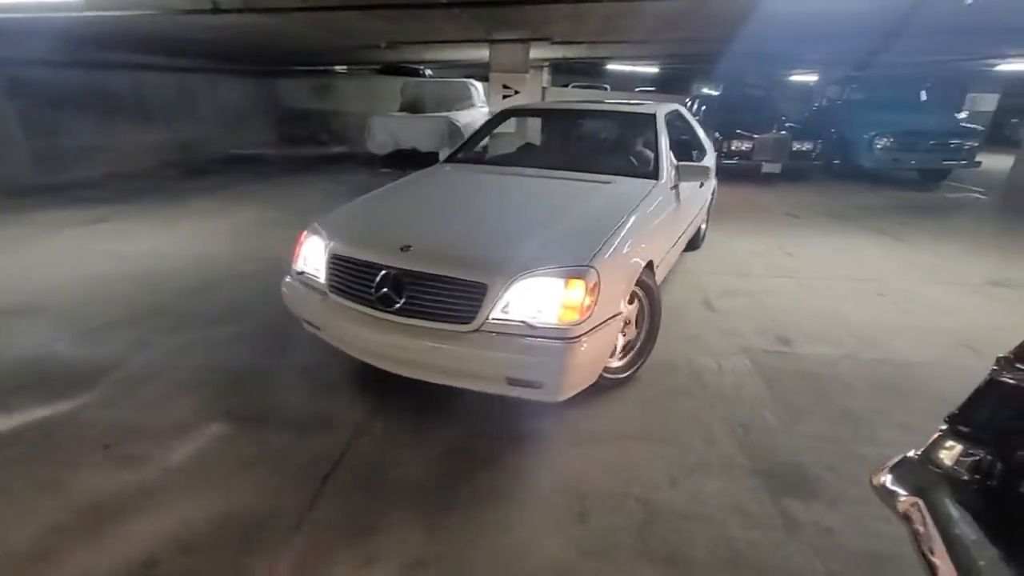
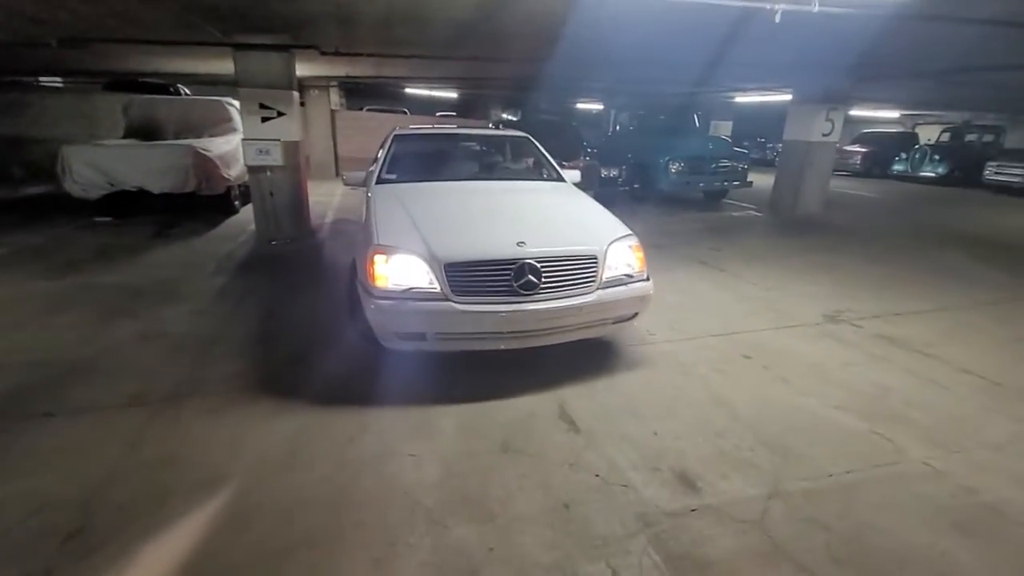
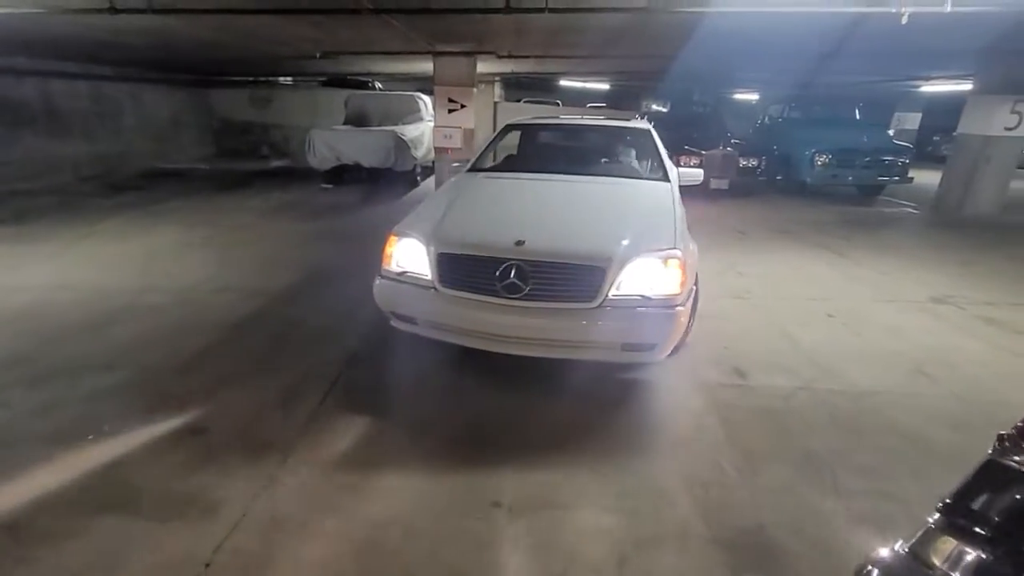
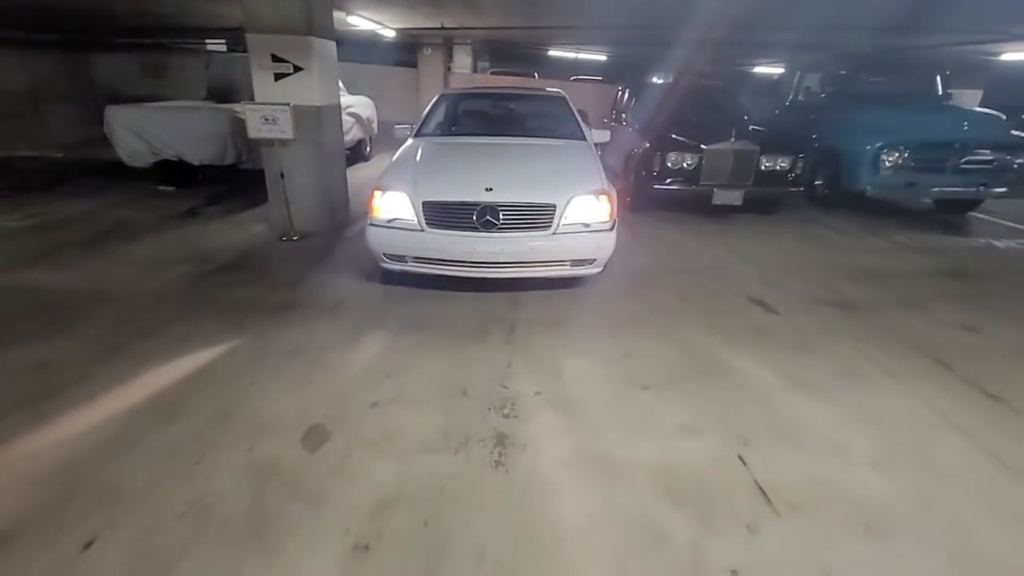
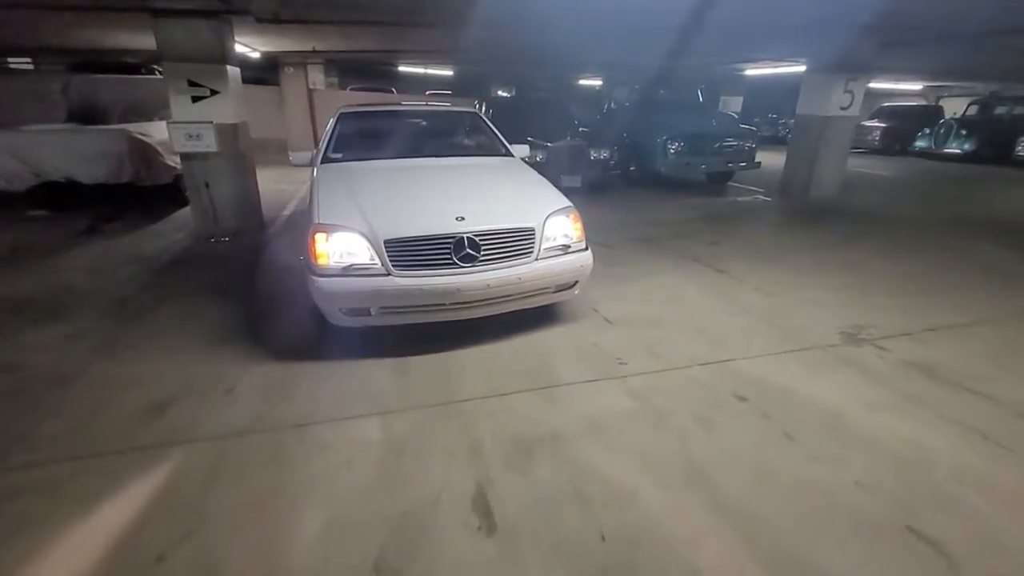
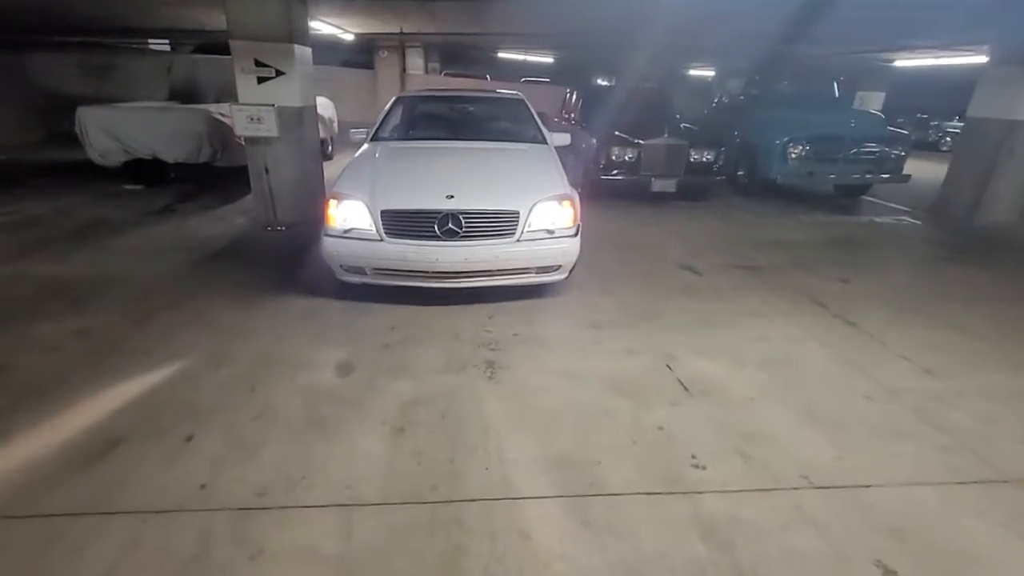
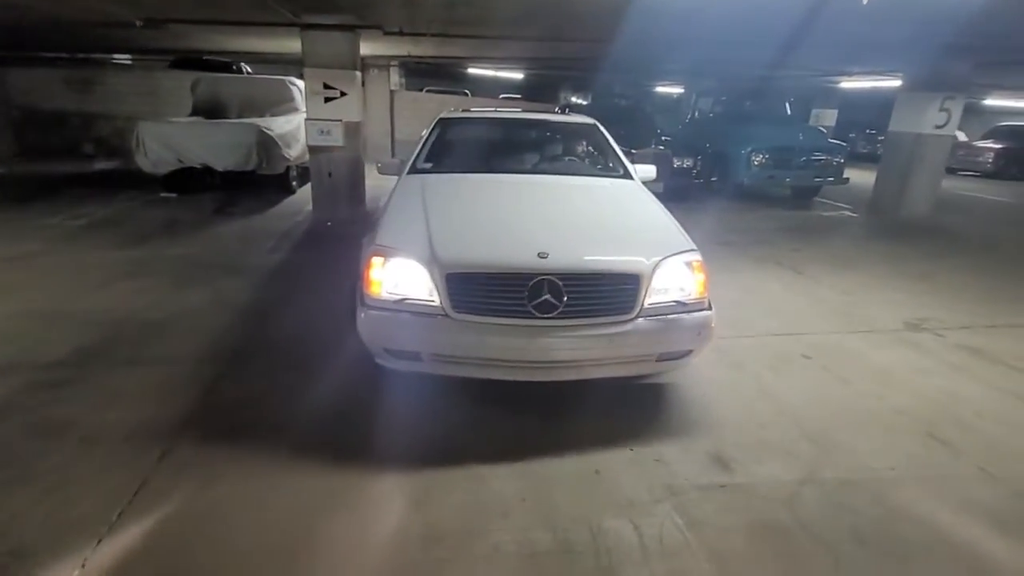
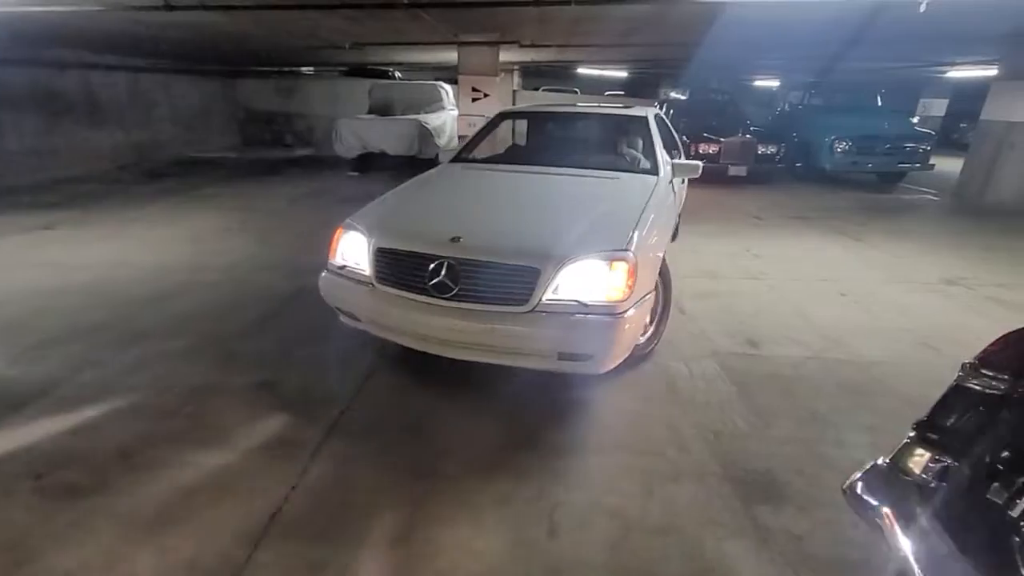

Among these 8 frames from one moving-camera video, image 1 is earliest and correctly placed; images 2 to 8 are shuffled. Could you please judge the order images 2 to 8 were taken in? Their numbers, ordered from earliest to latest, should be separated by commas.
8, 3, 7, 2, 5, 6, 4
